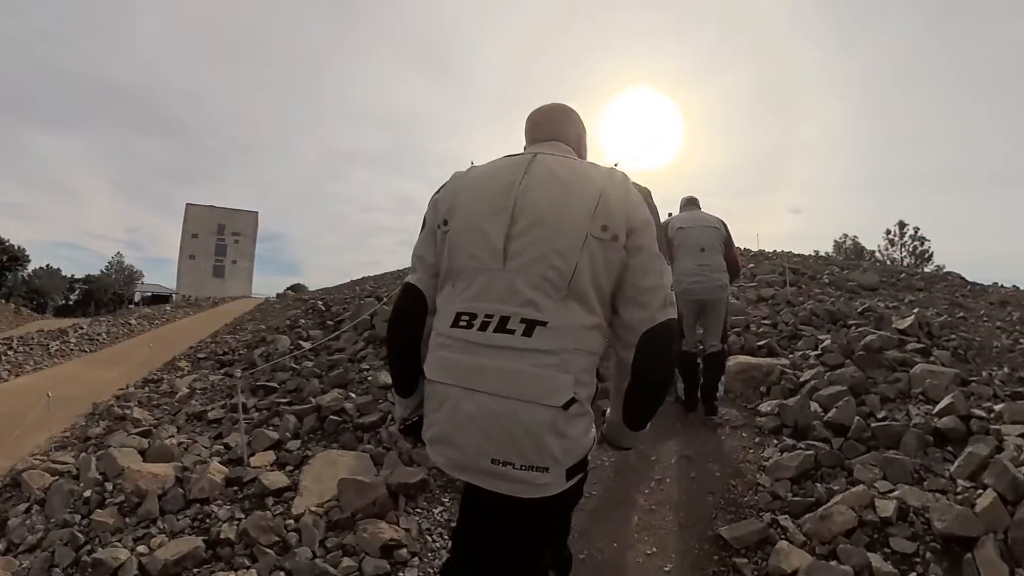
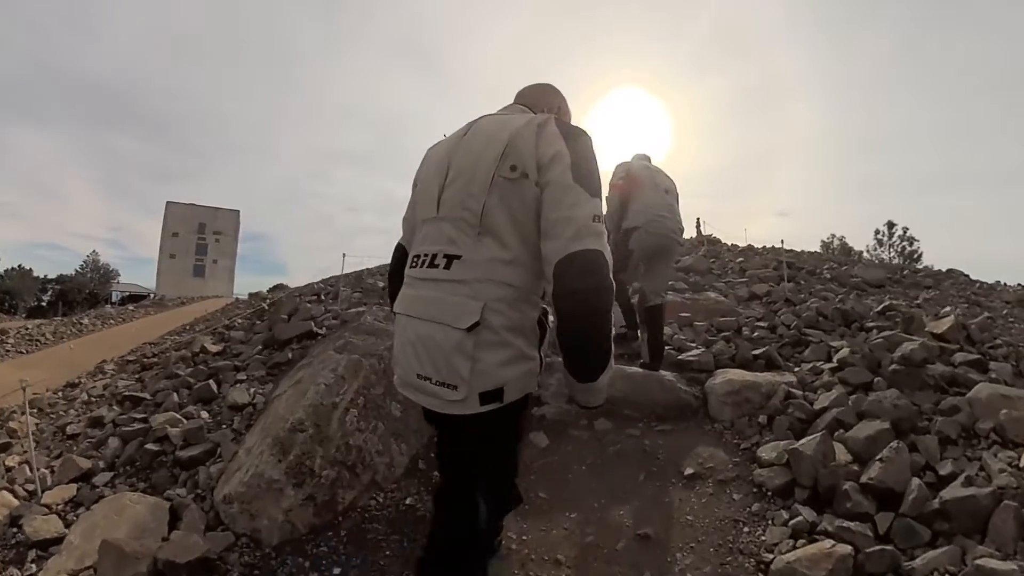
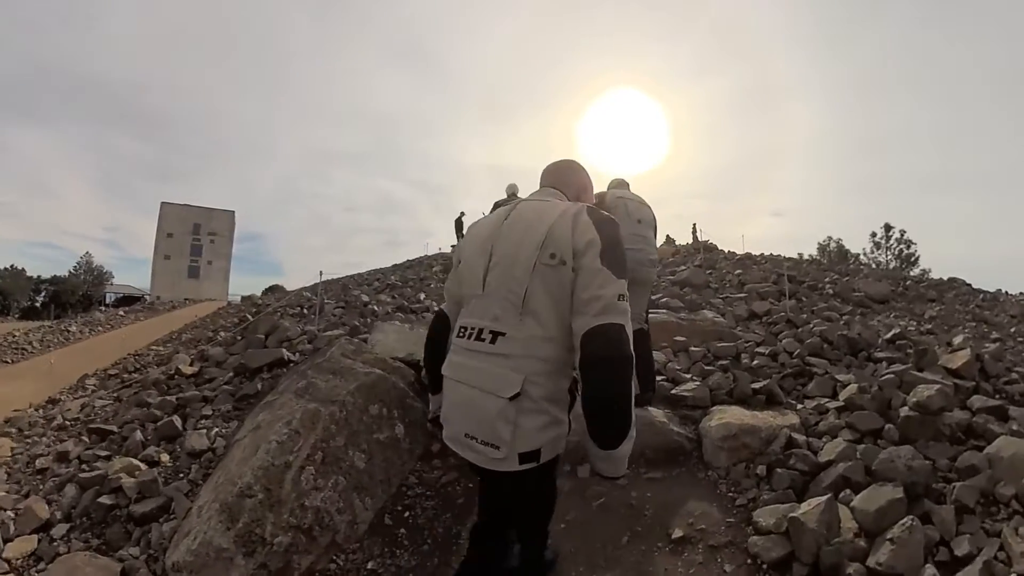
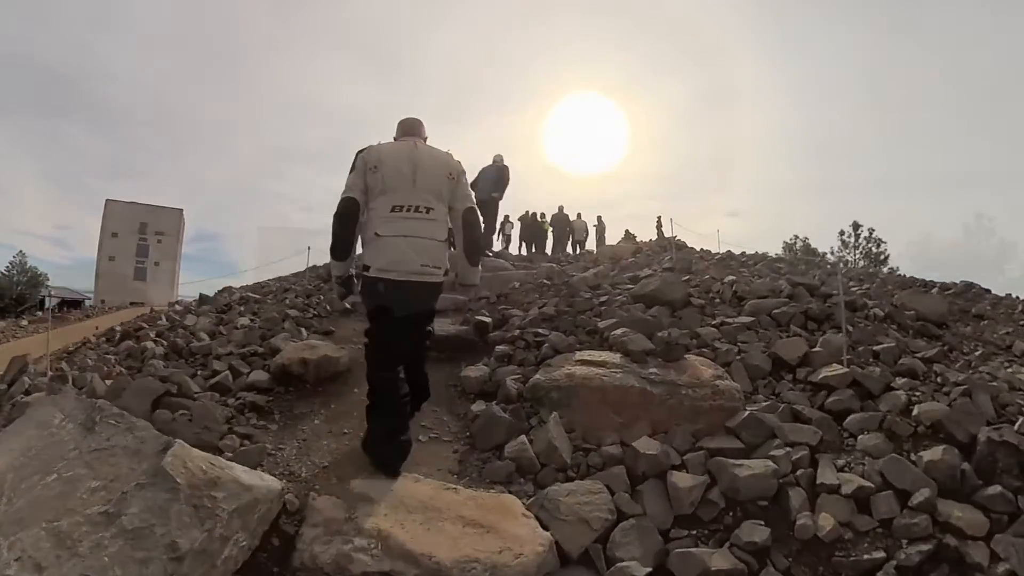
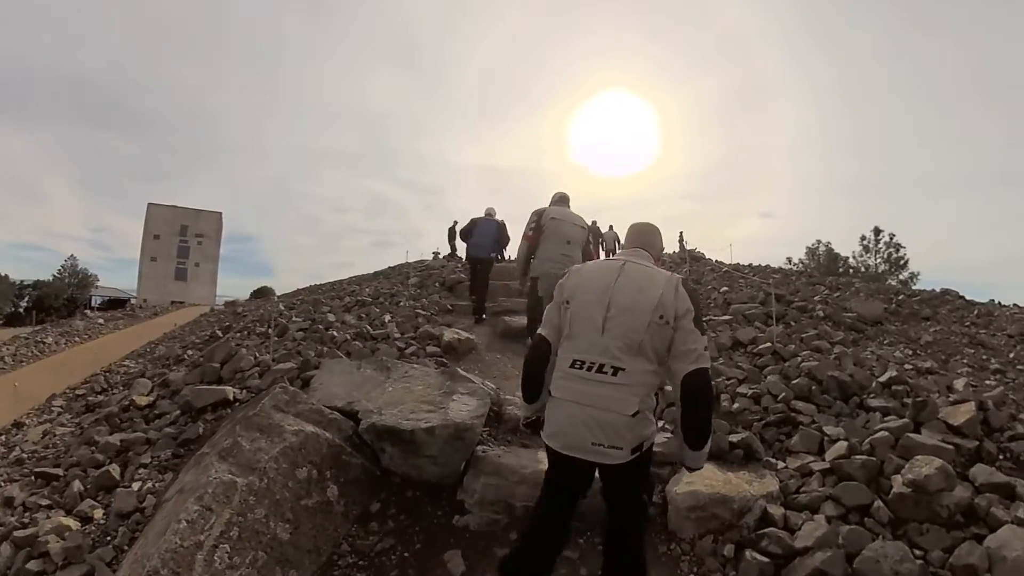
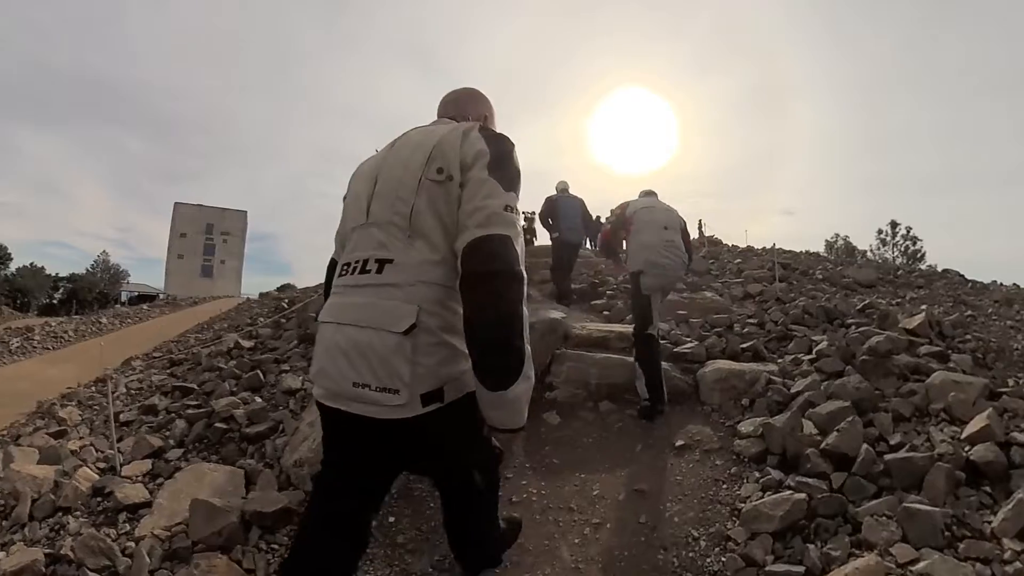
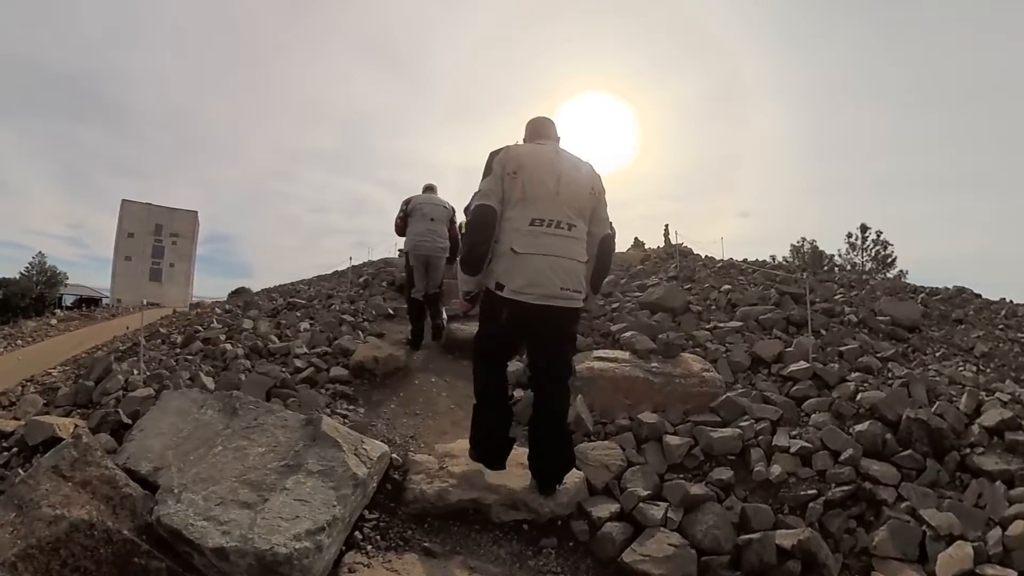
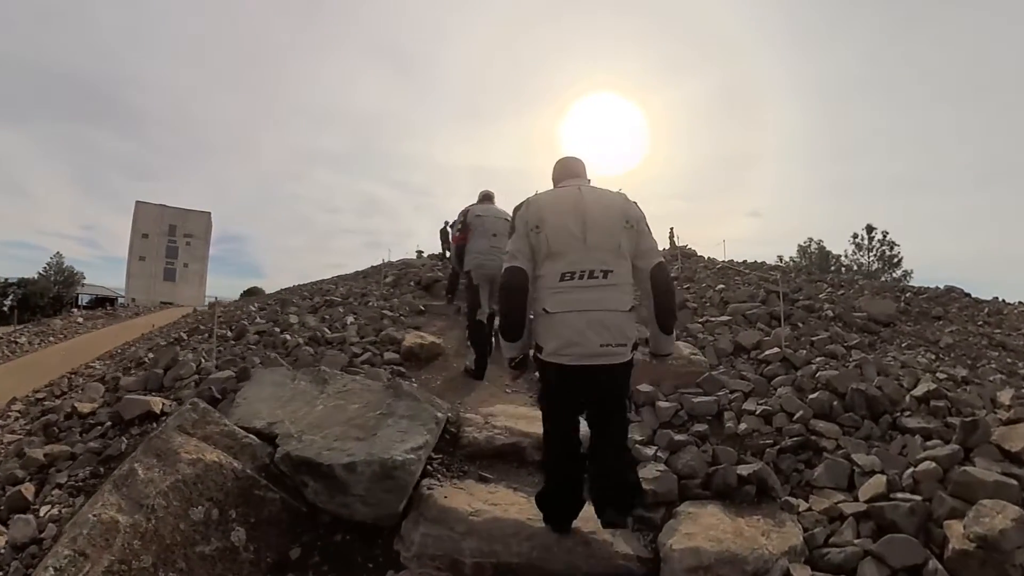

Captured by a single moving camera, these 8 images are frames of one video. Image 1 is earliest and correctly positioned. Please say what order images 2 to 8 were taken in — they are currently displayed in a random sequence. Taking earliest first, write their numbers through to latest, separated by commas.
6, 2, 3, 5, 8, 7, 4
